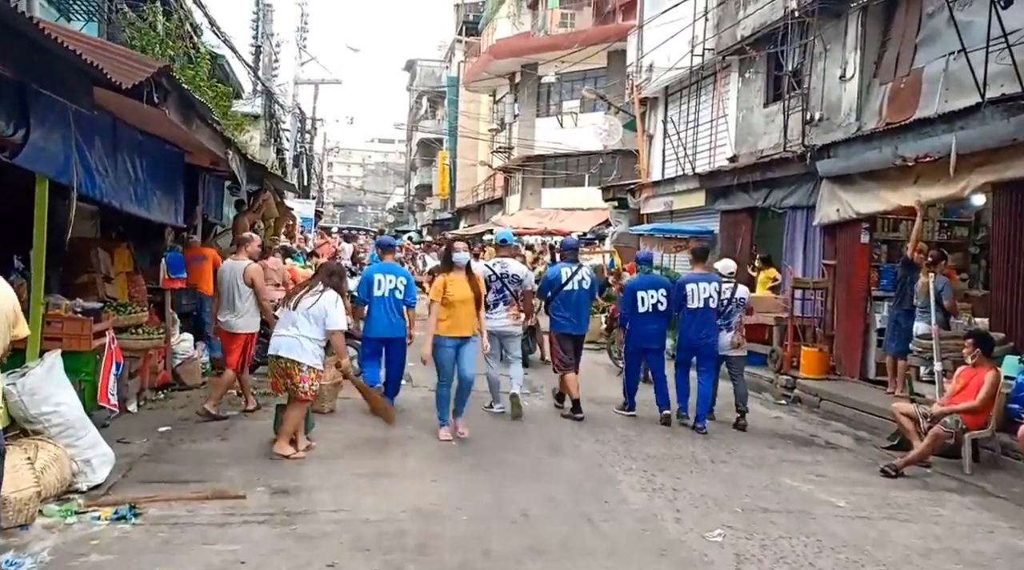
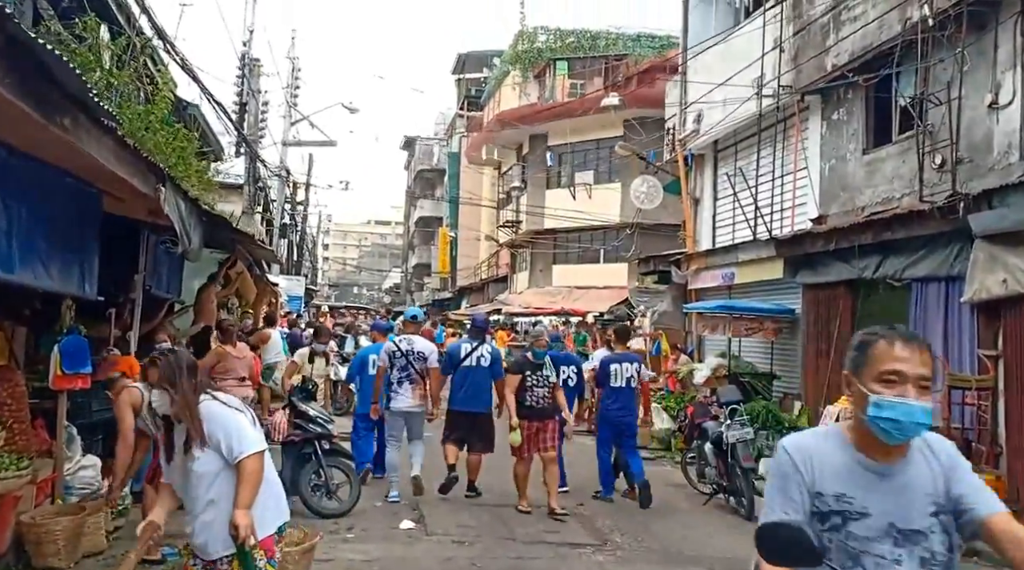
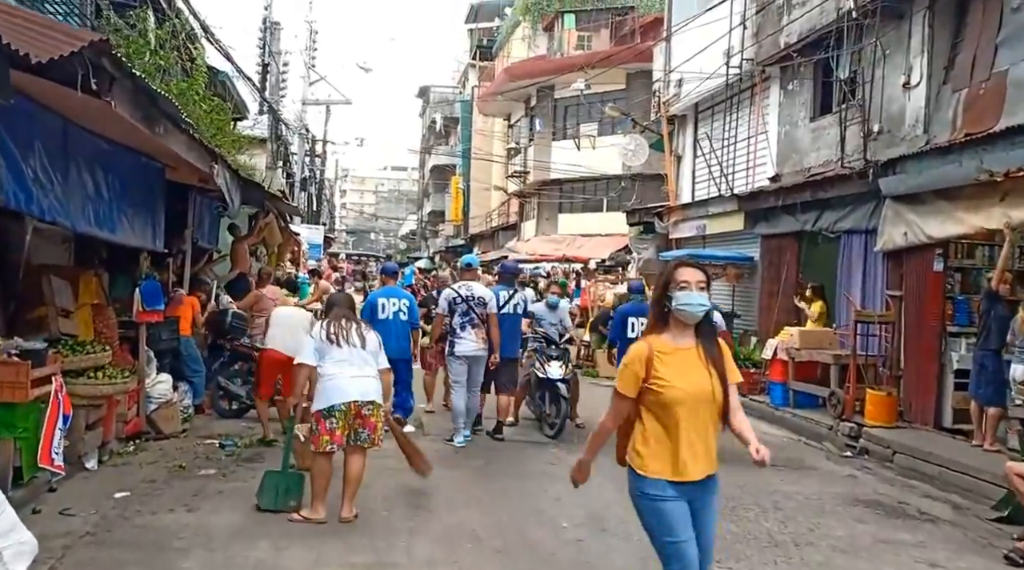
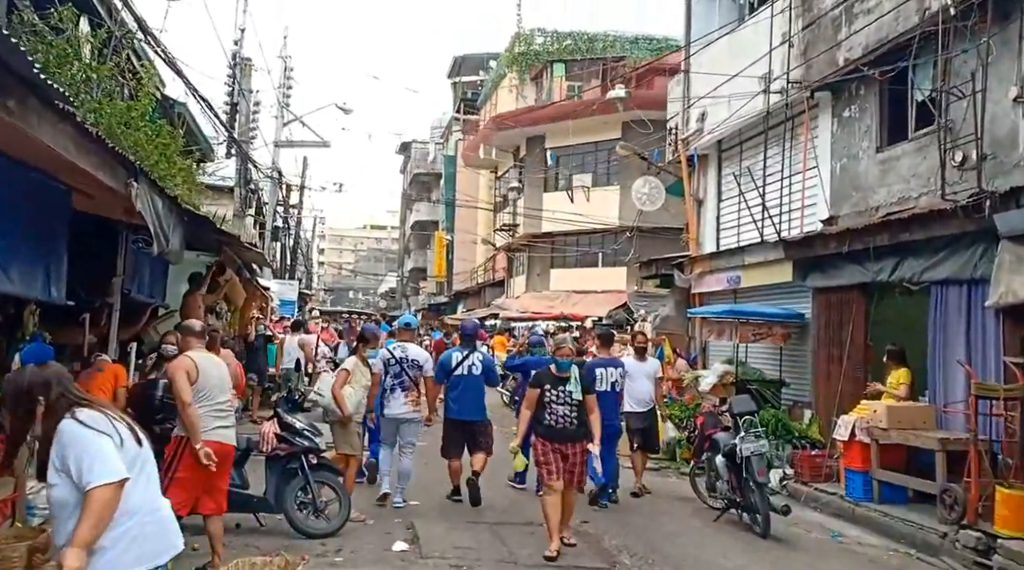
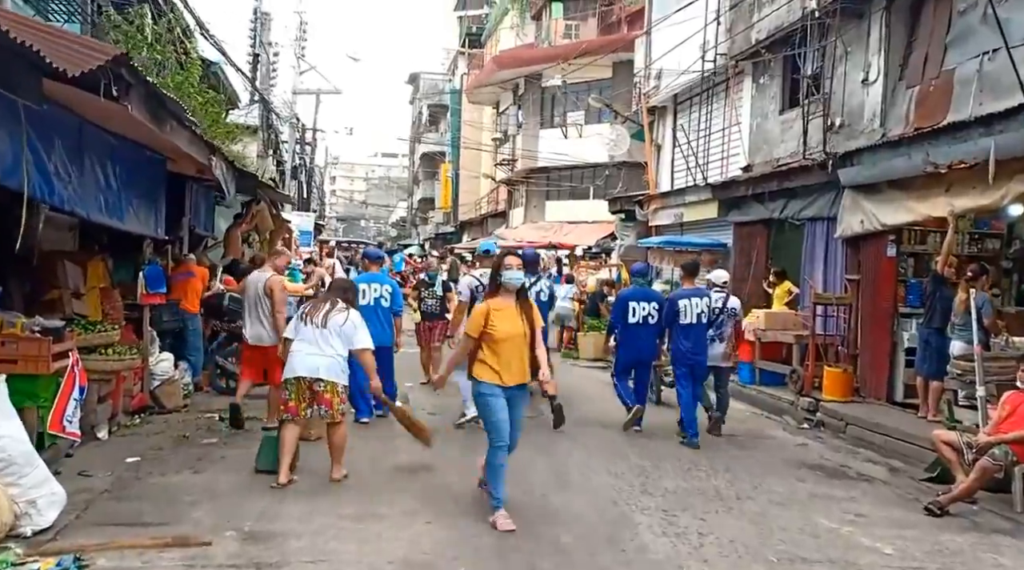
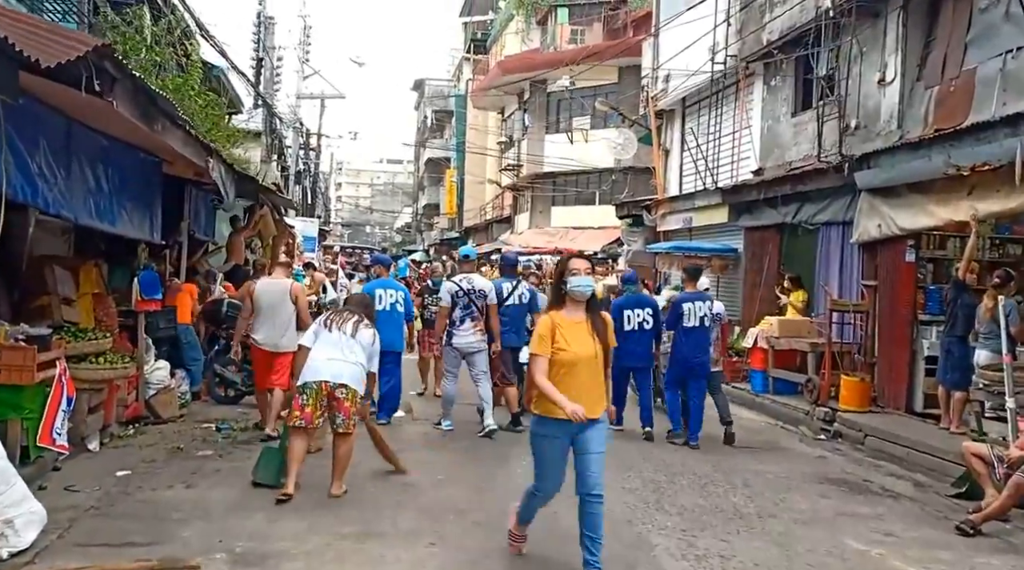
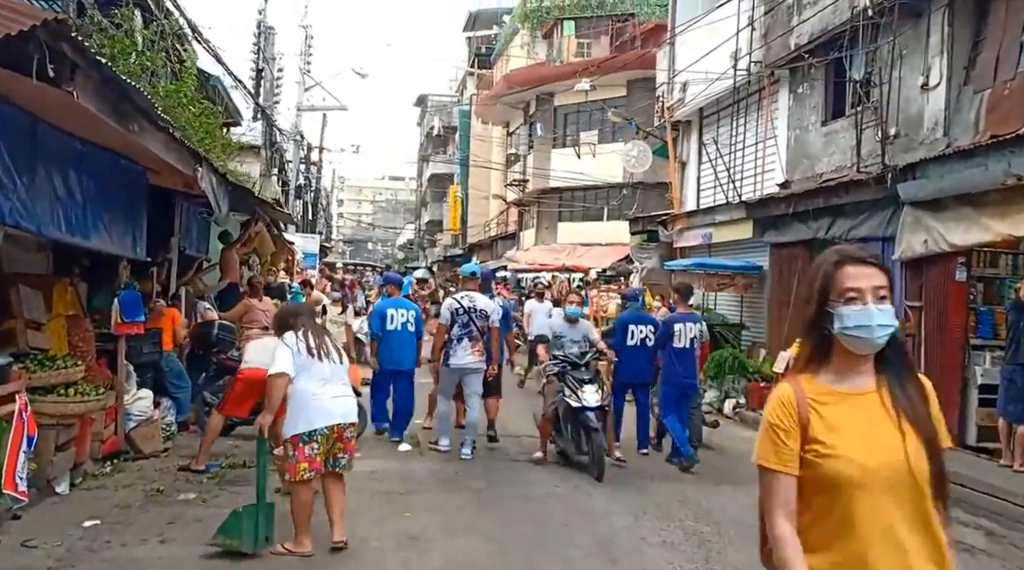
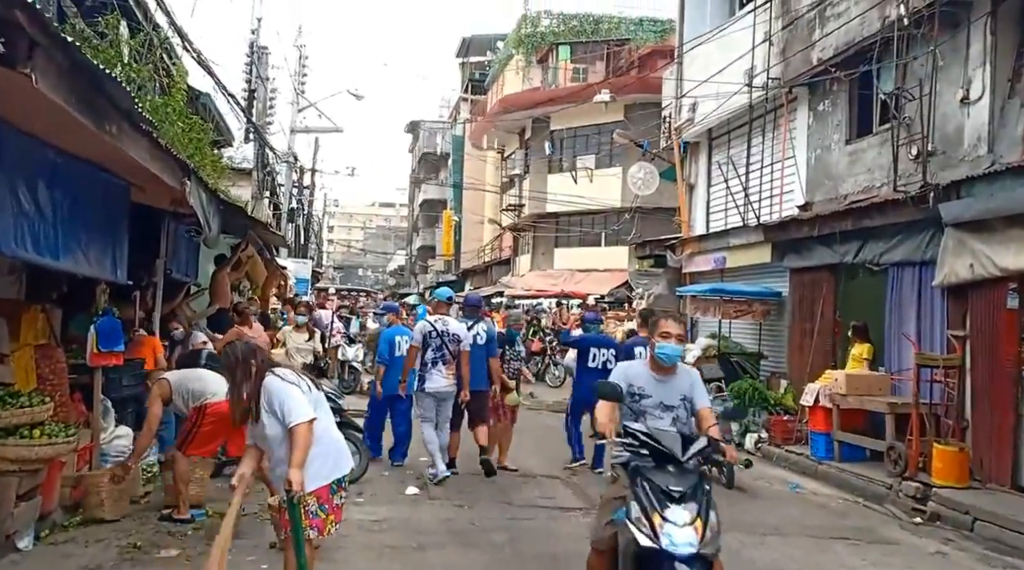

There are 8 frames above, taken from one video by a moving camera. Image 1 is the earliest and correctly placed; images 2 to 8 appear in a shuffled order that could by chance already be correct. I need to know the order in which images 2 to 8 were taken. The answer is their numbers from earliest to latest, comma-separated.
5, 6, 3, 7, 8, 2, 4
